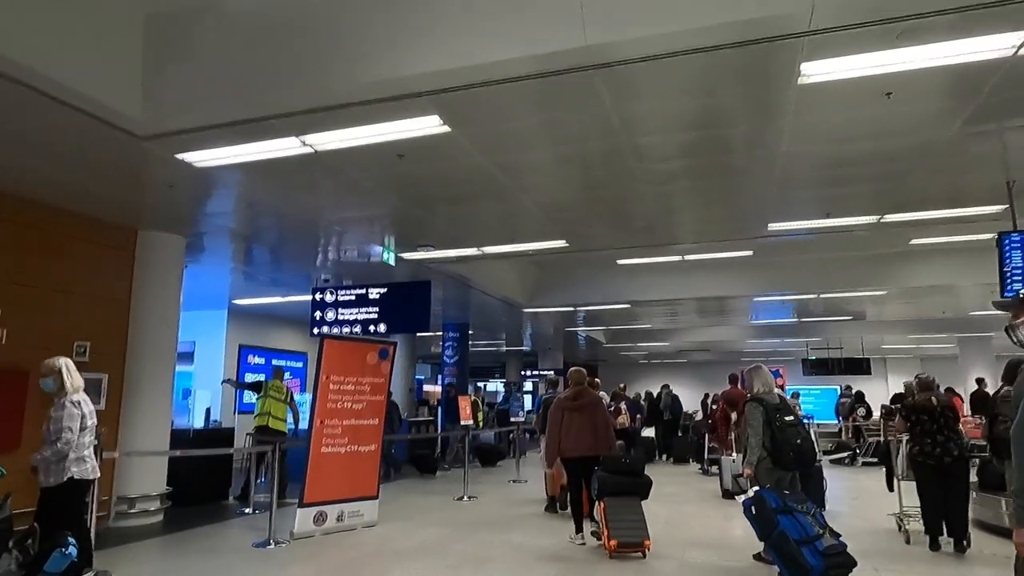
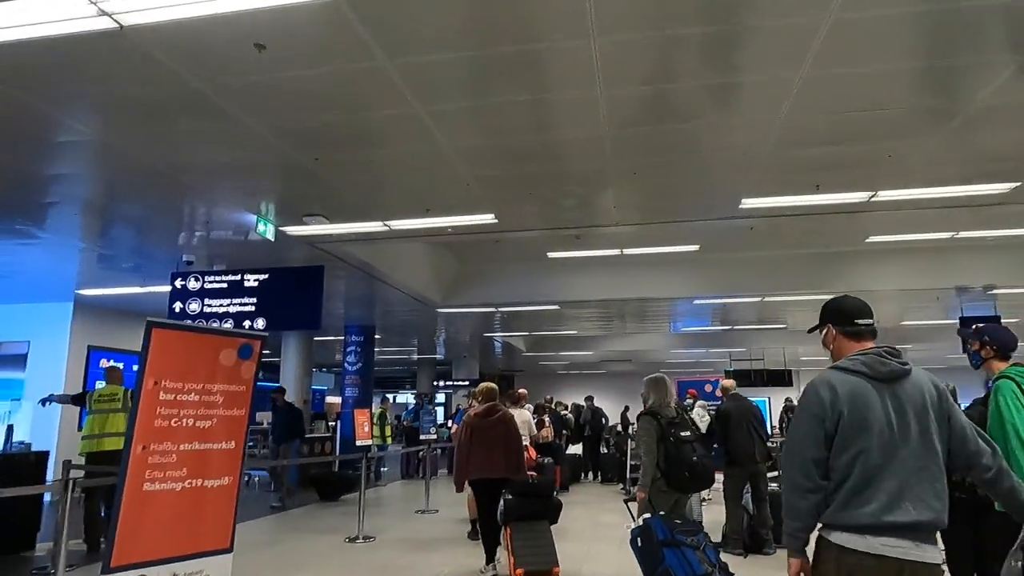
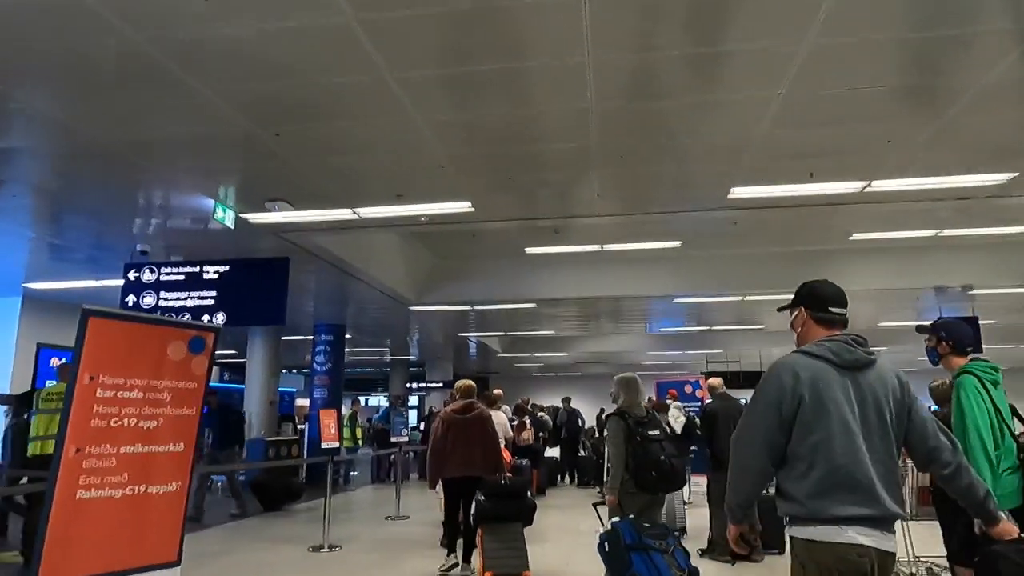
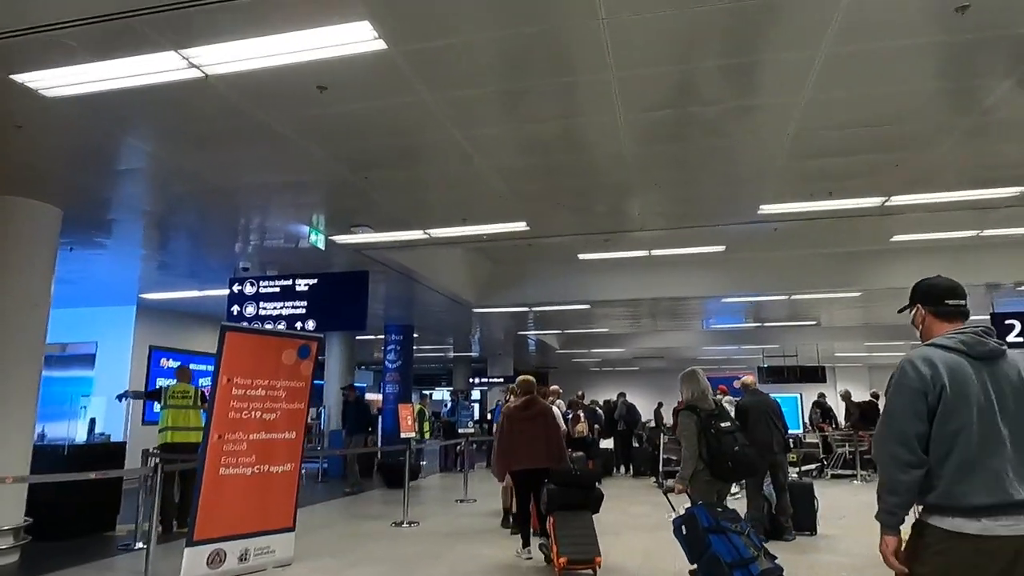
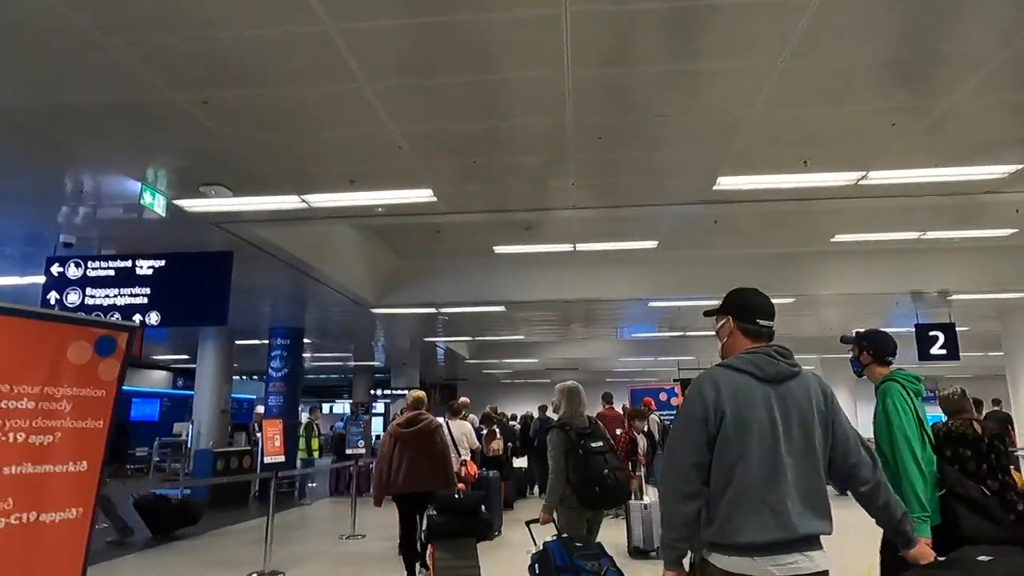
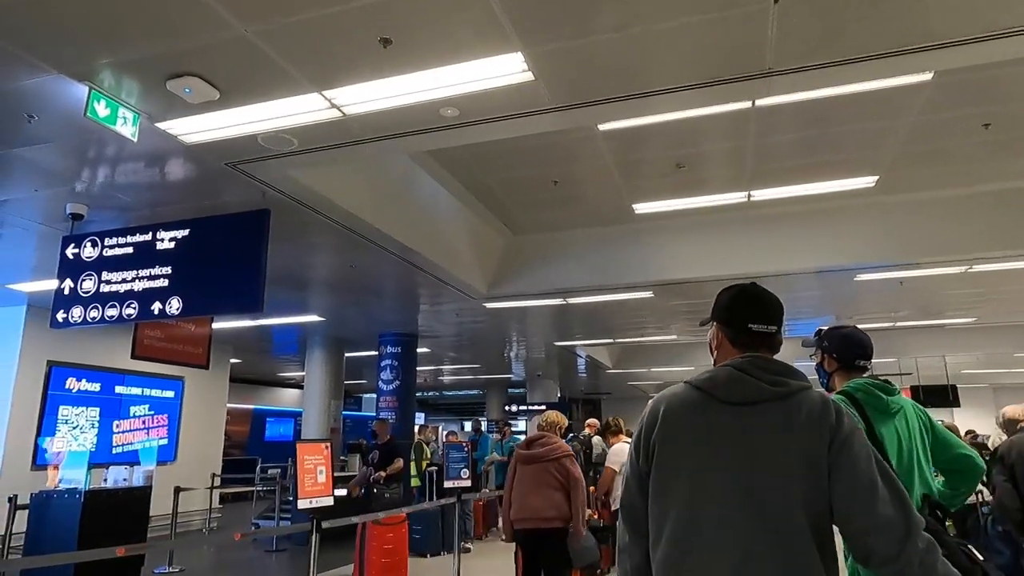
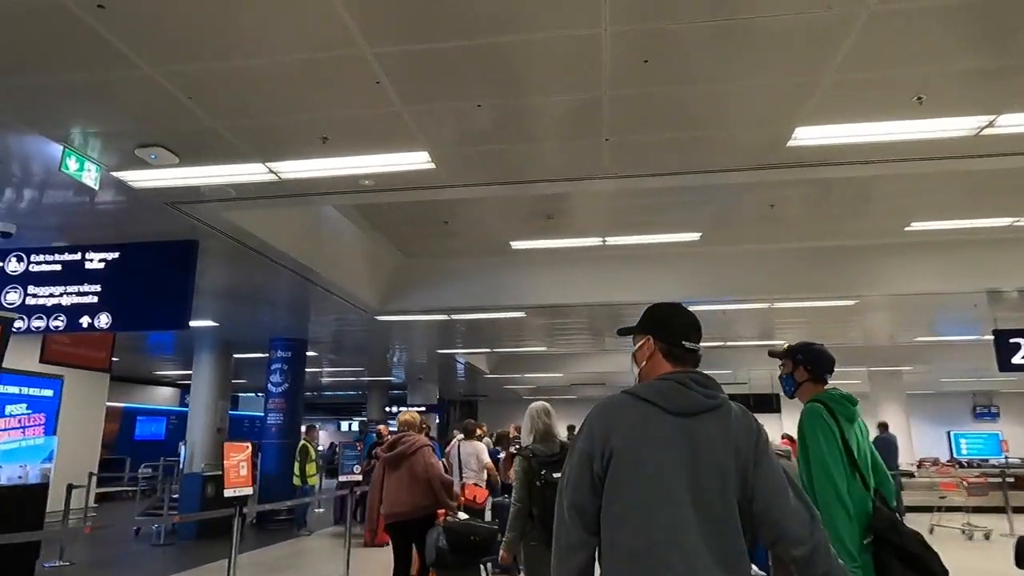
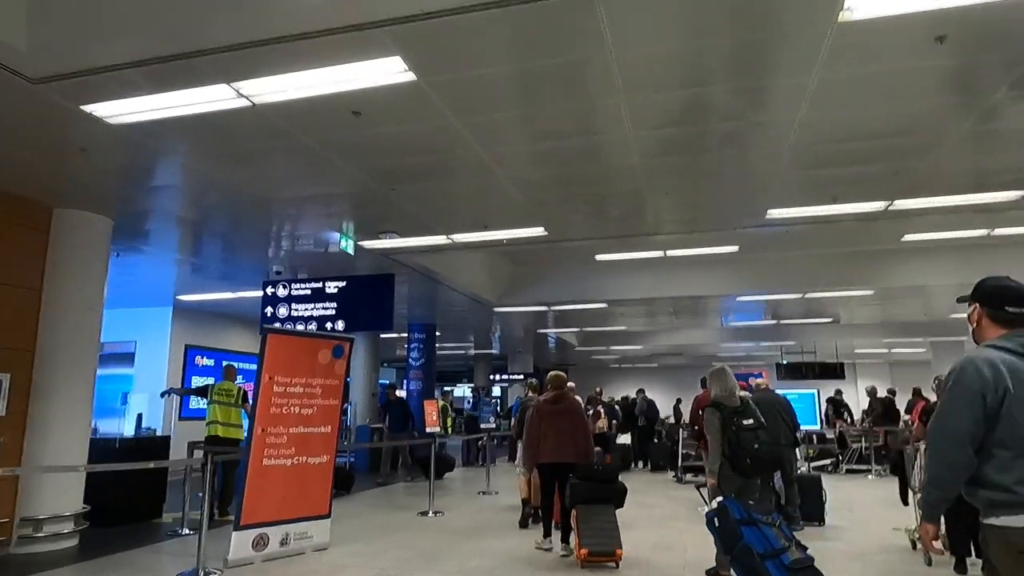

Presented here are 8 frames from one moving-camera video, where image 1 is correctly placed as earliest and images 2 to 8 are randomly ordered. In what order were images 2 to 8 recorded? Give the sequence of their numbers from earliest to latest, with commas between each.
8, 4, 2, 3, 5, 7, 6
